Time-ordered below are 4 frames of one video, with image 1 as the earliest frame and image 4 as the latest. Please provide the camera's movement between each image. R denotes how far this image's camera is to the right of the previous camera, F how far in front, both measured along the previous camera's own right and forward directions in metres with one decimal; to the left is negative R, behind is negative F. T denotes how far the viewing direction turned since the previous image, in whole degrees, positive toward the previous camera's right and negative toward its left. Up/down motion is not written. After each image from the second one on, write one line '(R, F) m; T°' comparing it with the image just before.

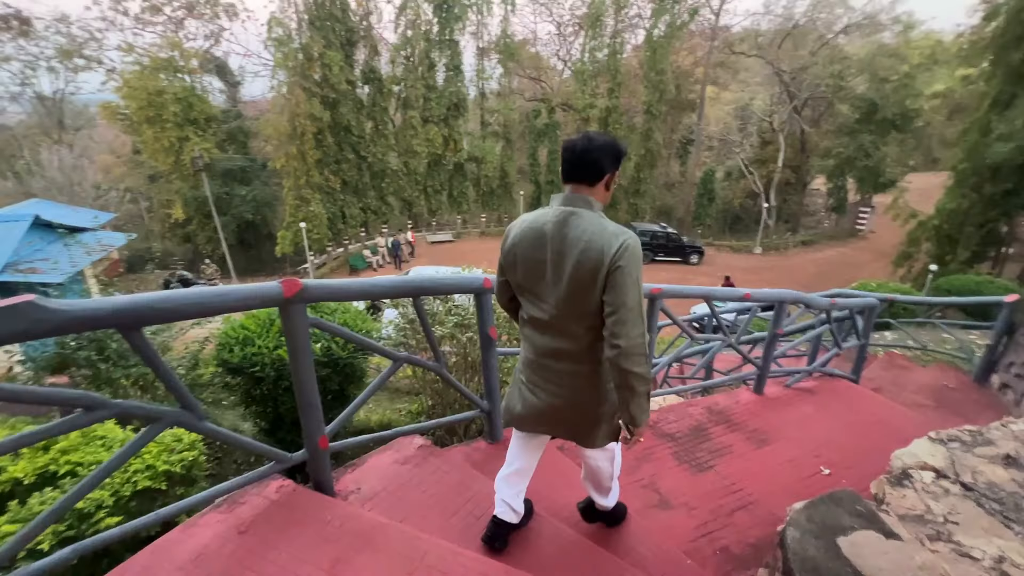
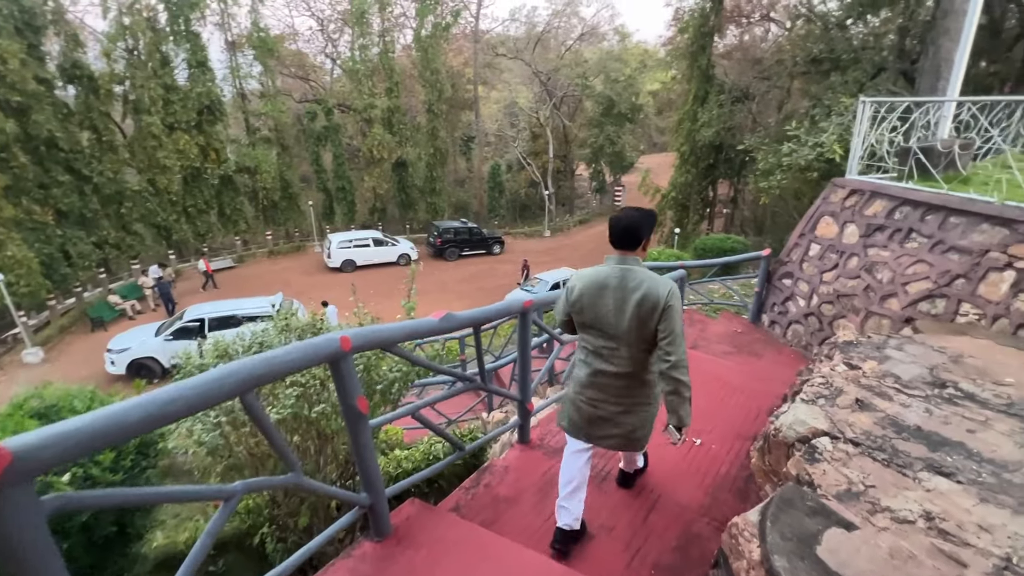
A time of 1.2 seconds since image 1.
(-0.2, +0.5) m; +23°
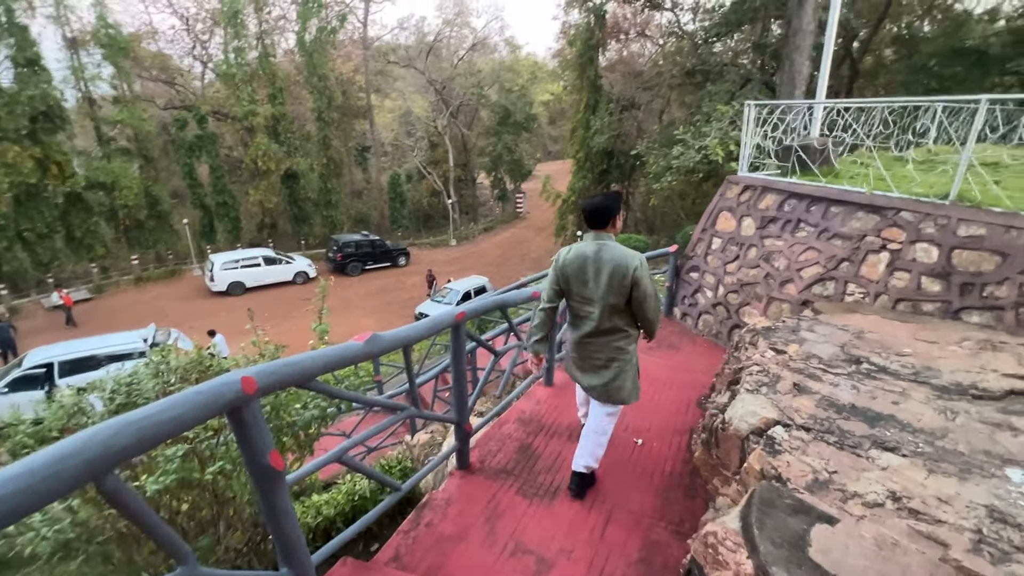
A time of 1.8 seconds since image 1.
(-0.1, +0.2) m; +11°
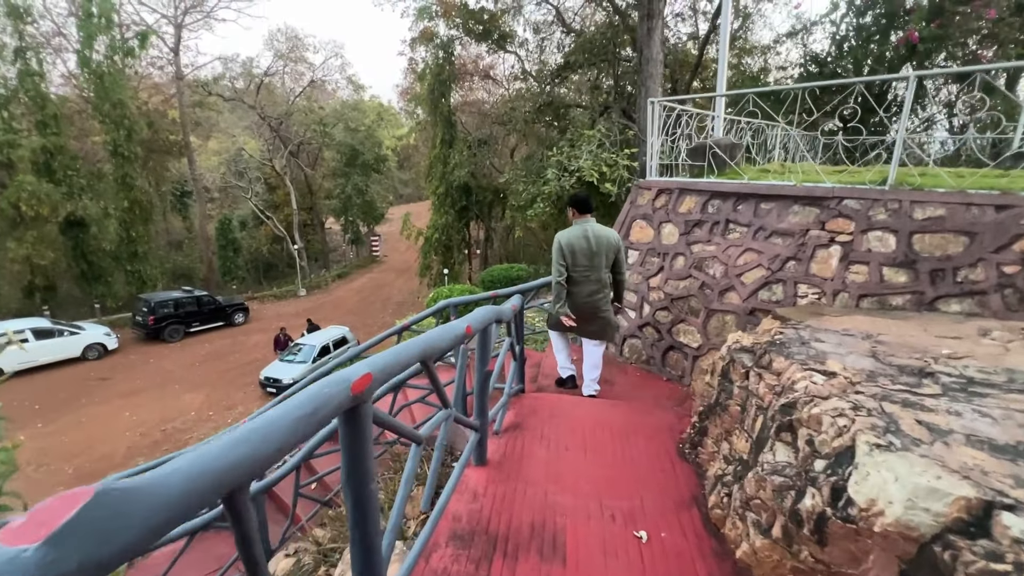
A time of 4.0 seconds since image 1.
(-0.2, +1.2) m; +17°
